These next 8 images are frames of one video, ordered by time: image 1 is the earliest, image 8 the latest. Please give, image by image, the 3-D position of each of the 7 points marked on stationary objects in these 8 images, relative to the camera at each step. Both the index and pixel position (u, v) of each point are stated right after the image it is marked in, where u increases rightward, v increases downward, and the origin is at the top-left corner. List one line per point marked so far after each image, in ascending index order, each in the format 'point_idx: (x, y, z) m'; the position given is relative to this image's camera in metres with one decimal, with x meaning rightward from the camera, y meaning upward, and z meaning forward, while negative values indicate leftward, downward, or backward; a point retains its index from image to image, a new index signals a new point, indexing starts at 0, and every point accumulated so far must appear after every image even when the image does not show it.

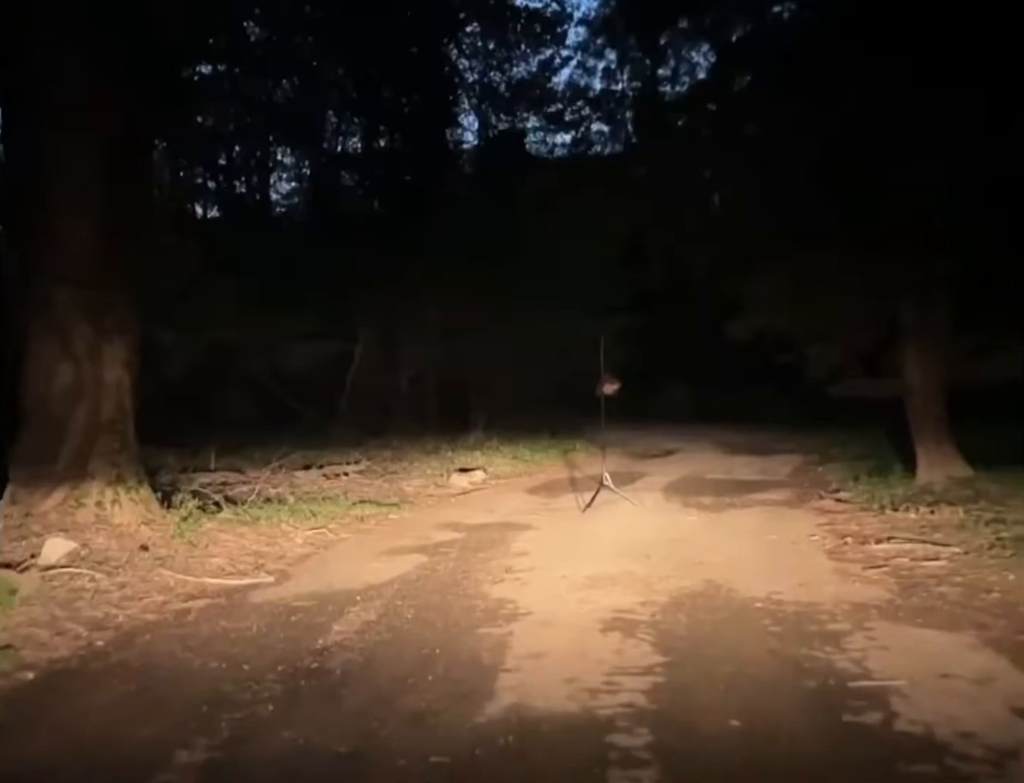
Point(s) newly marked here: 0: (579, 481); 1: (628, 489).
0: (+1.1, -1.5, +12.4) m
1: (+1.6, -1.4, +10.9) m
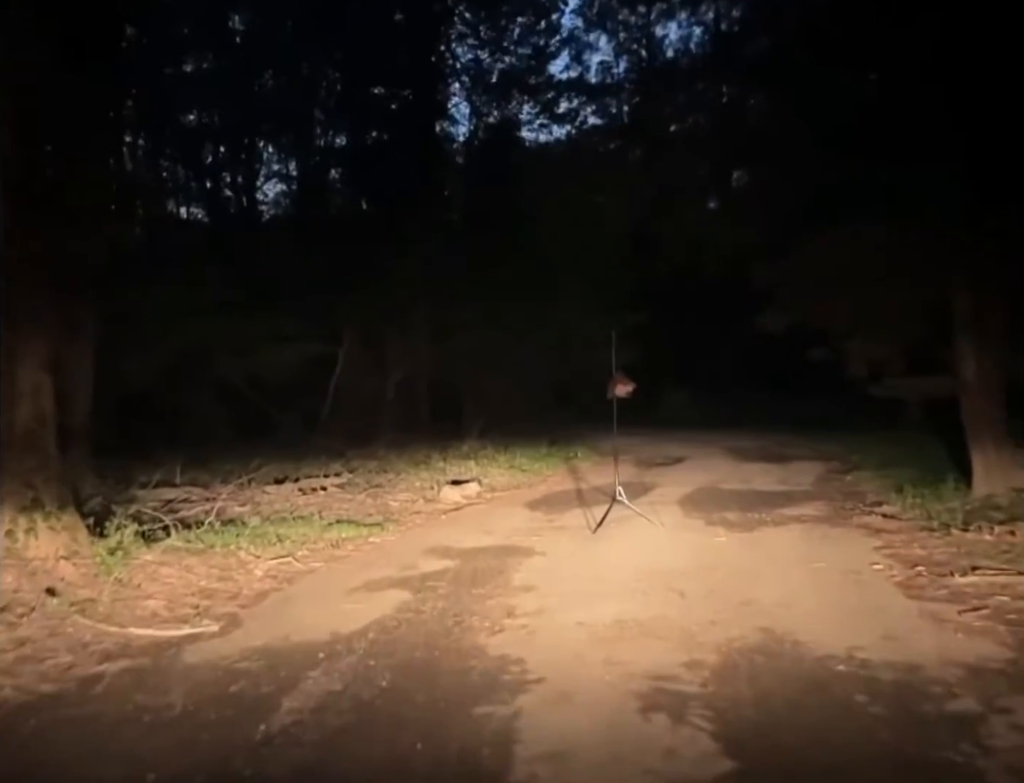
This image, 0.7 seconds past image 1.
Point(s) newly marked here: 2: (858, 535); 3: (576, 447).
0: (+1.1, -1.6, +11.2) m
1: (+1.6, -1.4, +9.7) m
2: (+3.3, -1.4, +7.2) m
3: (+1.5, -1.3, +17.7) m
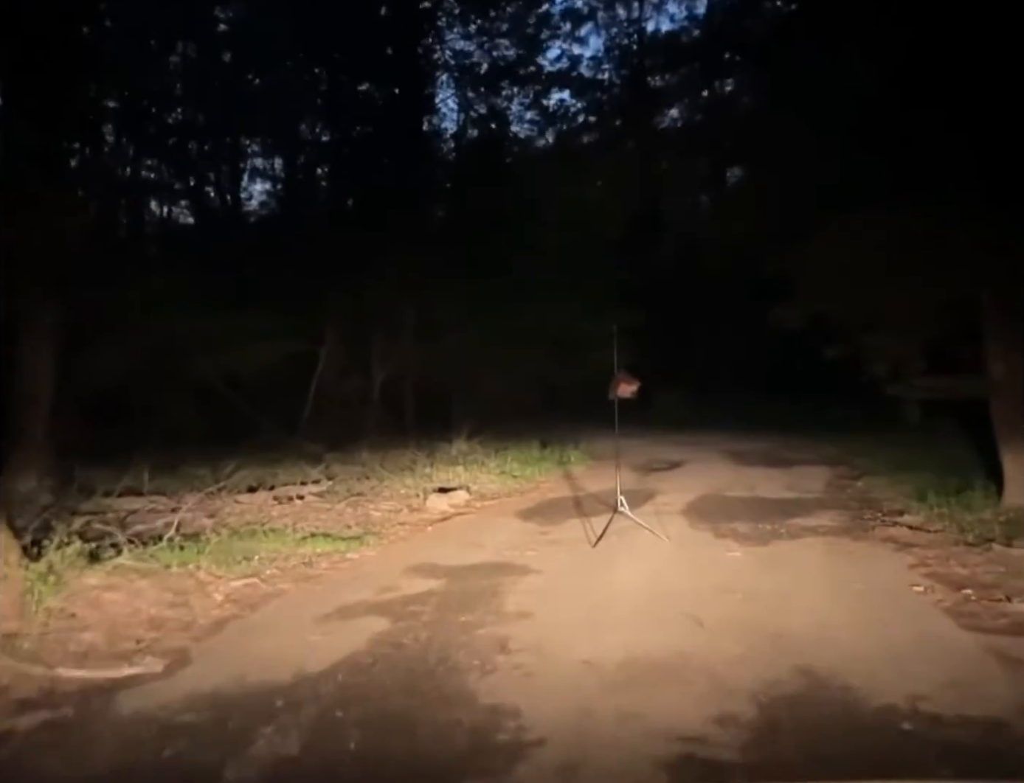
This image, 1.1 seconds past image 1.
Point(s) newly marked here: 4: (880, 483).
0: (+1.0, -1.6, +10.5) m
1: (+1.5, -1.5, +9.1) m
2: (+3.2, -1.4, +6.5) m
3: (+1.3, -1.3, +17.0) m
4: (+5.1, -1.3, +10.4) m
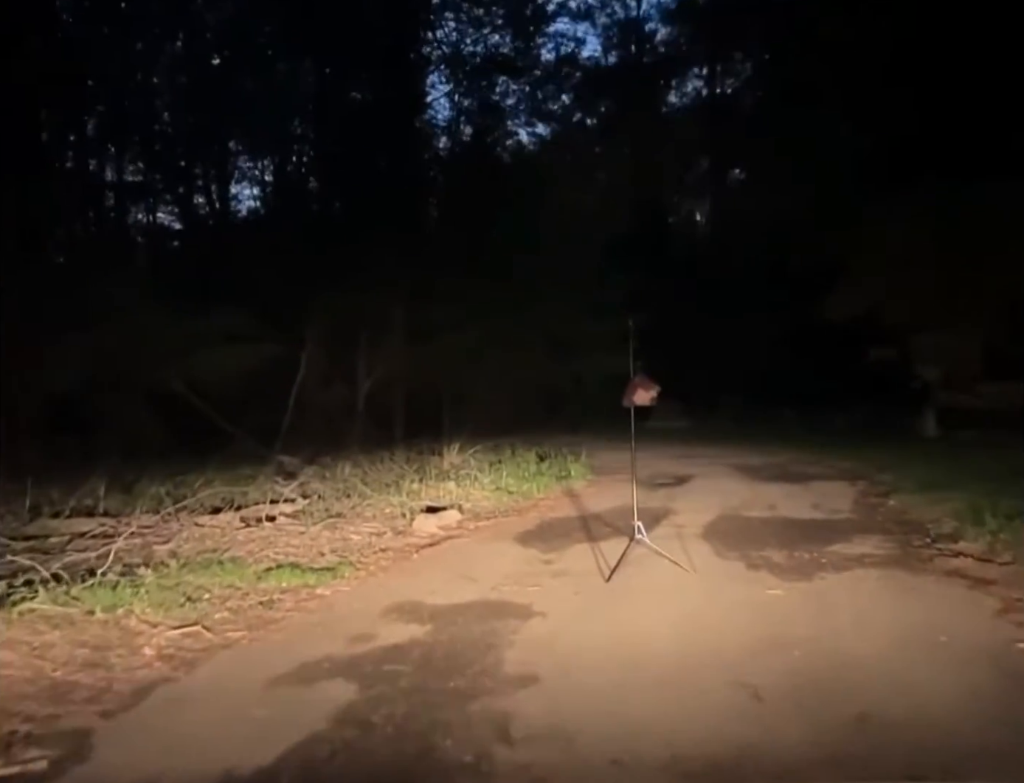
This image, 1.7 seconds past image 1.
0: (+0.9, -1.7, +9.4) m
1: (+1.5, -1.5, +8.0) m
2: (+3.2, -1.4, +5.5) m
3: (+1.2, -1.5, +16.0) m
4: (+5.0, -1.4, +9.4) m
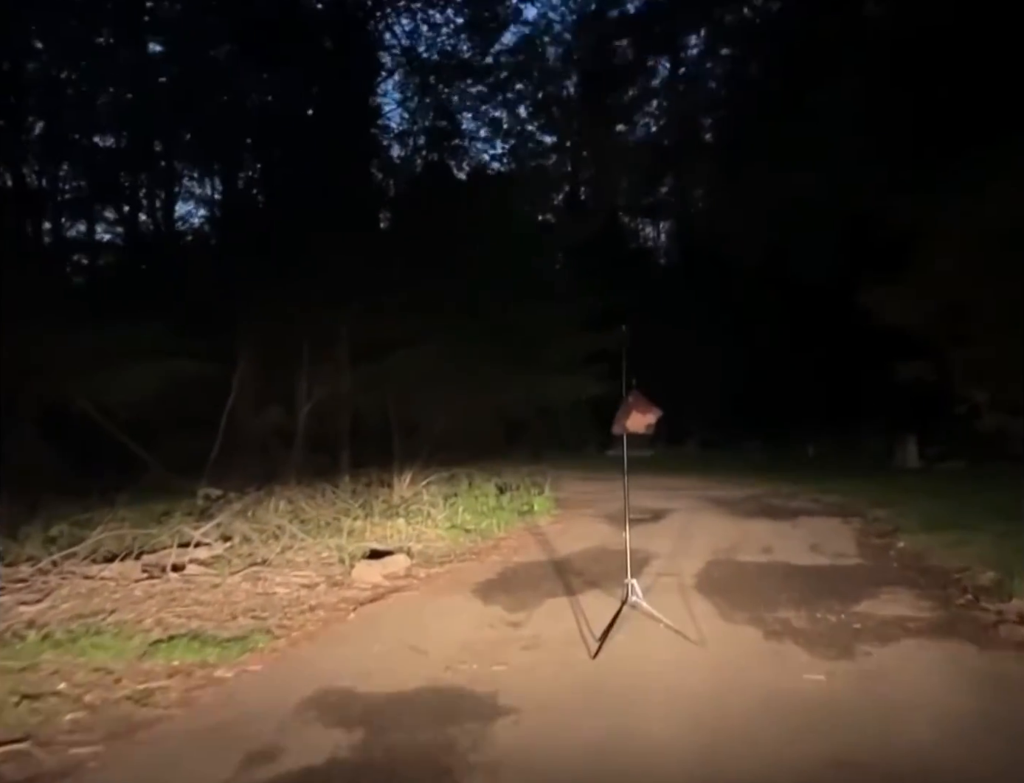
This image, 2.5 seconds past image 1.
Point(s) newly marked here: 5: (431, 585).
0: (+0.5, -2.0, +8.1) m
1: (+1.1, -1.8, +6.7) m
2: (+3.0, -1.6, +4.3) m
3: (+0.4, -2.0, +14.6) m
4: (+4.6, -1.7, +8.2) m
5: (-0.9, -2.1, +8.1) m
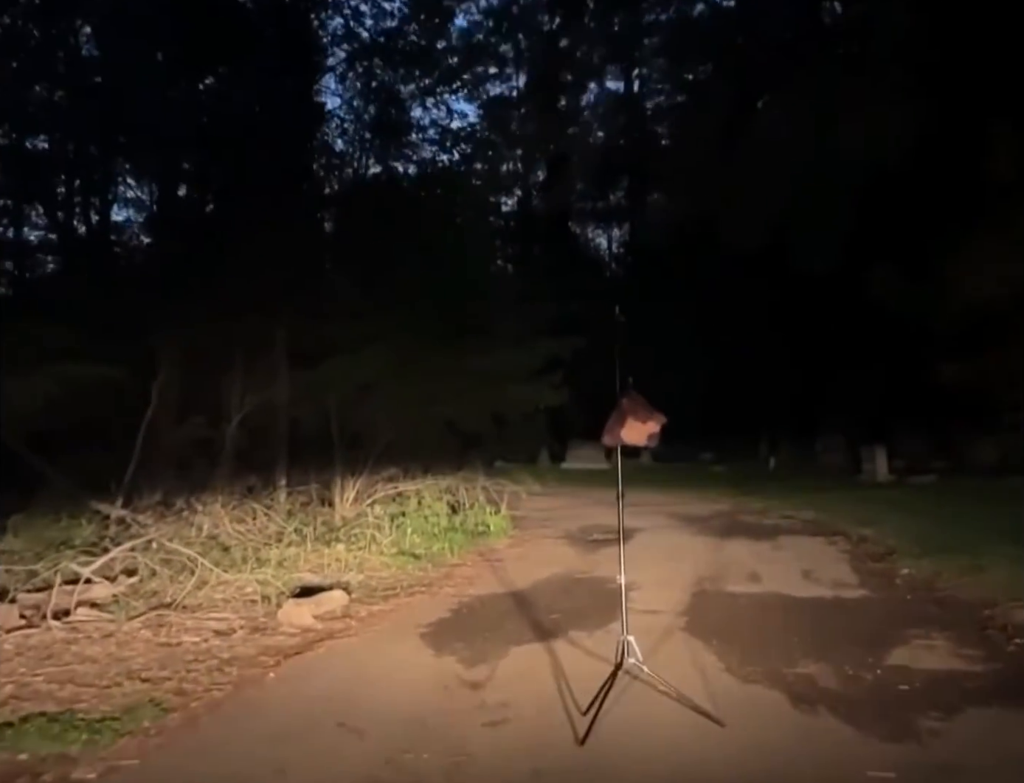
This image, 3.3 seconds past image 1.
0: (+0.1, -2.0, +6.9) m
1: (+0.8, -1.8, +5.6) m
2: (+2.9, -1.6, +3.3) m
3: (-0.4, -2.2, +13.4) m
4: (+4.2, -1.7, +7.4) m
5: (-1.3, -2.1, +6.8) m
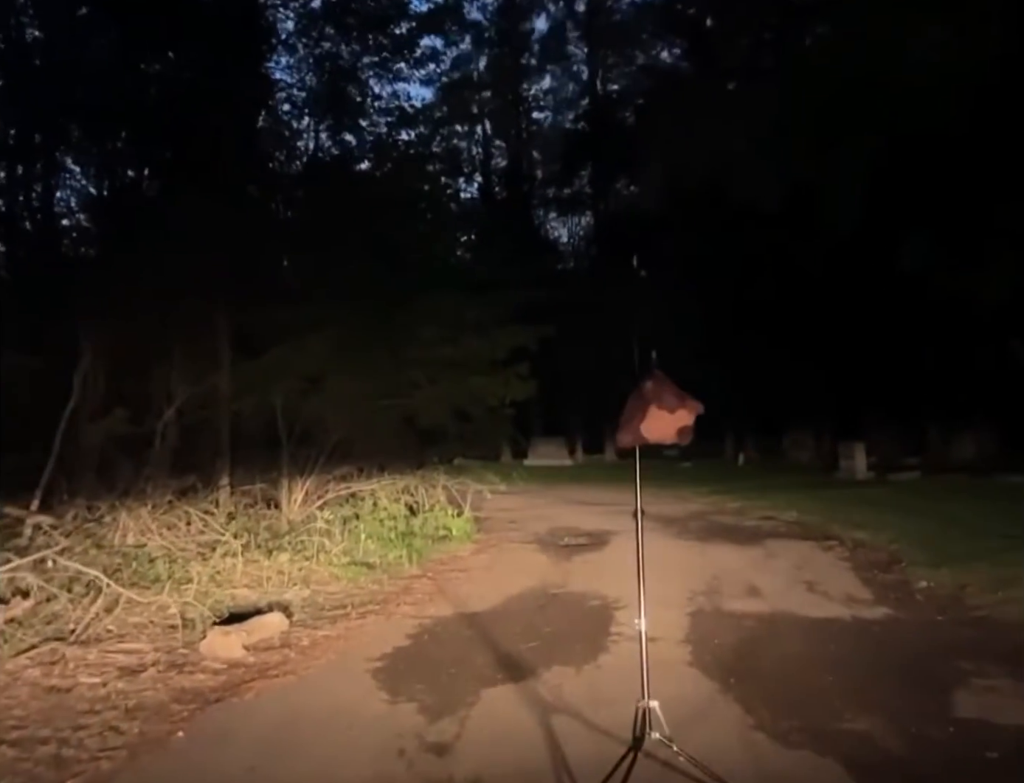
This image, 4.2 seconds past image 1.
0: (-0.2, -1.9, +5.9) m
1: (+0.6, -1.7, +4.6) m
2: (+2.8, -1.5, +2.4) m
3: (-1.0, -2.1, +12.4) m
4: (+3.9, -1.6, +6.6) m
5: (-1.5, -2.0, +5.7) m
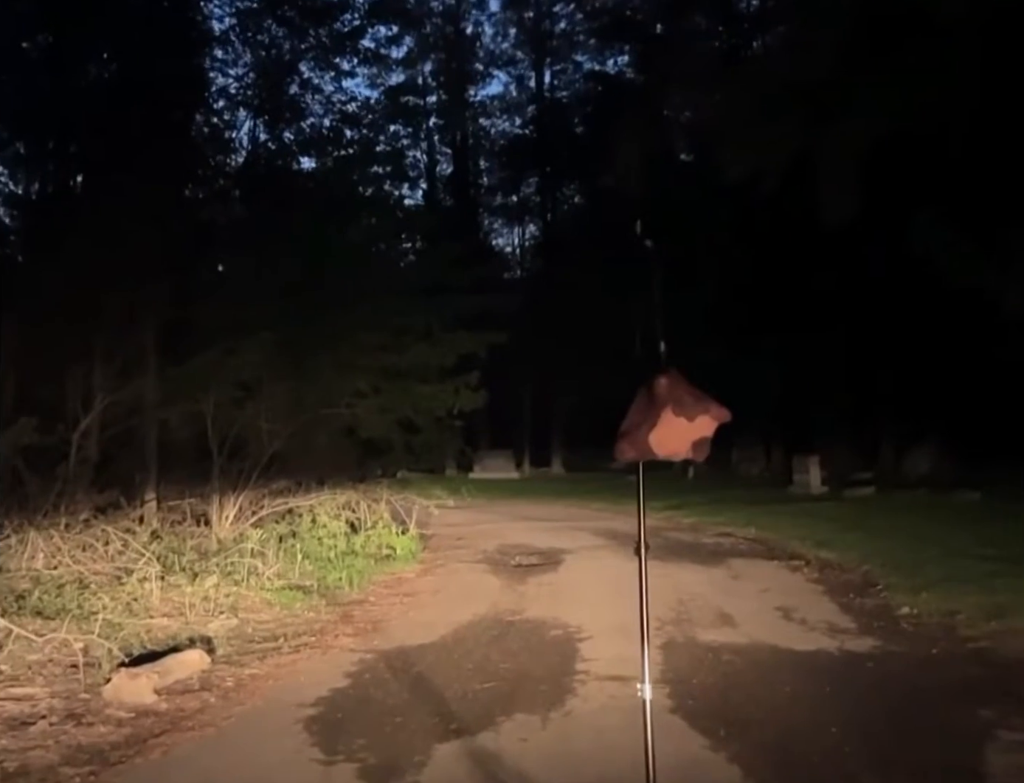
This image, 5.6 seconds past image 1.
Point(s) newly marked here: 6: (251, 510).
0: (-0.5, -2.0, +5.2) m
1: (+0.4, -1.8, +4.0) m
2: (+2.7, -1.5, +2.0) m
3: (-1.8, -2.2, +11.6) m
4: (+3.5, -1.8, +6.2) m
5: (-1.8, -2.1, +5.0) m
6: (-3.7, -1.7, +10.7) m
